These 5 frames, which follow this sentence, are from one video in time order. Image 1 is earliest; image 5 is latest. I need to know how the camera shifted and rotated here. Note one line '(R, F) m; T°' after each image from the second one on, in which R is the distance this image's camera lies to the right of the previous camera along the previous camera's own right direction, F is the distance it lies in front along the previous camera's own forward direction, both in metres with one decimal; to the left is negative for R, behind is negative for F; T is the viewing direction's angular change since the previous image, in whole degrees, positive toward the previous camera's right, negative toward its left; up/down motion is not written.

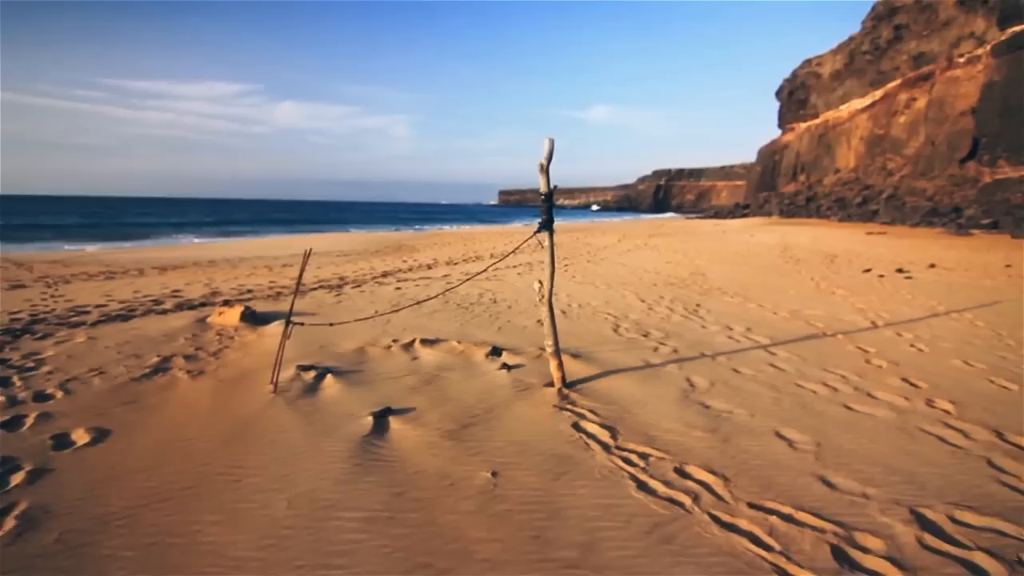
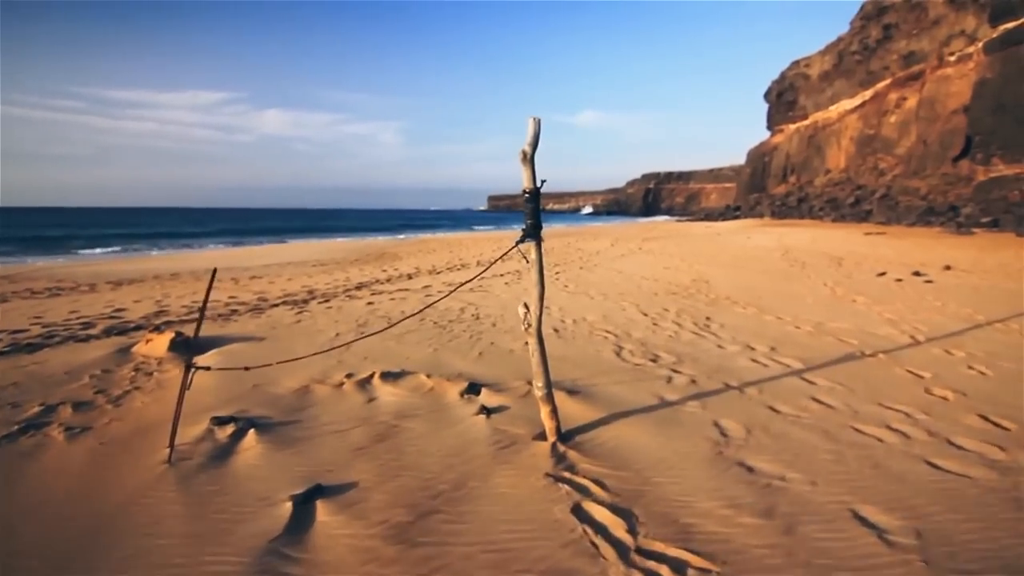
(+0.1, +1.1) m; +1°
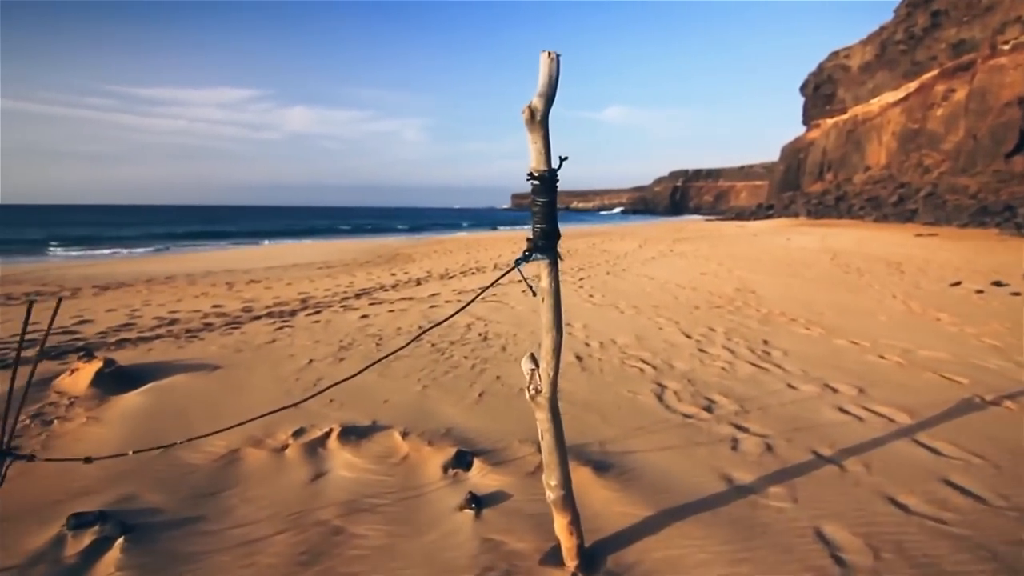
(+0.1, +1.3) m; -2°
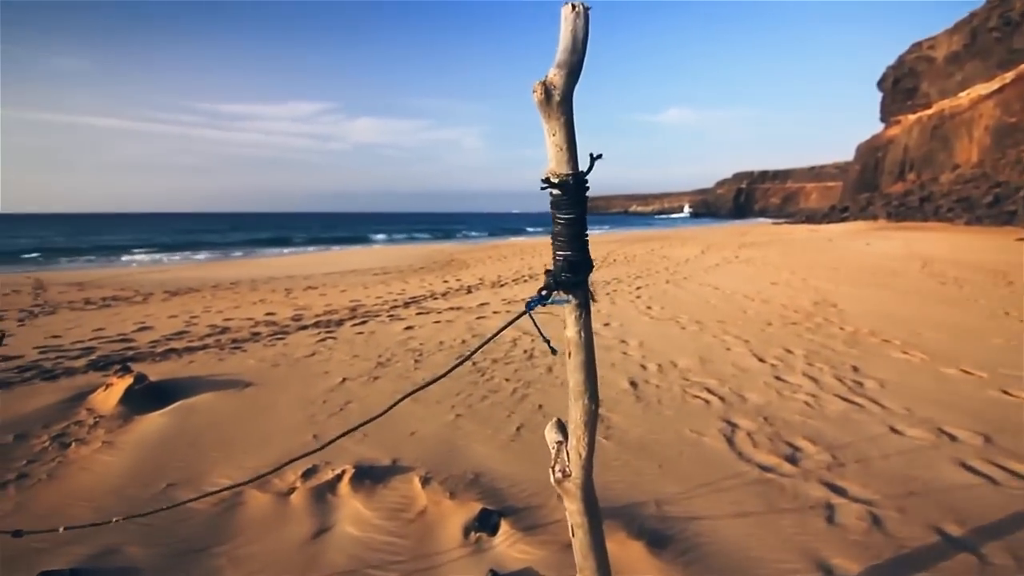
(+0.1, +0.6) m; -6°
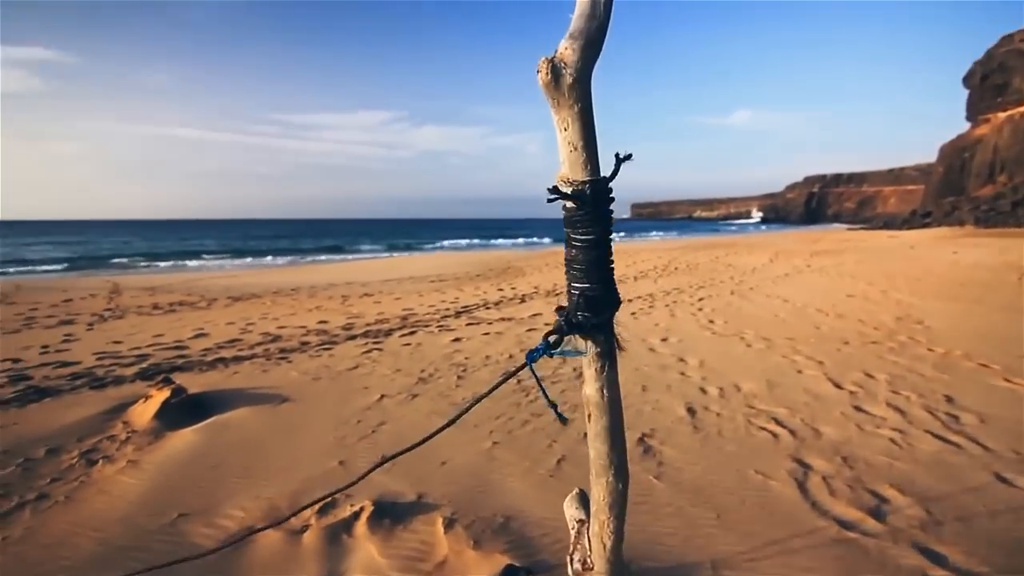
(+0.1, +0.4) m; -6°
